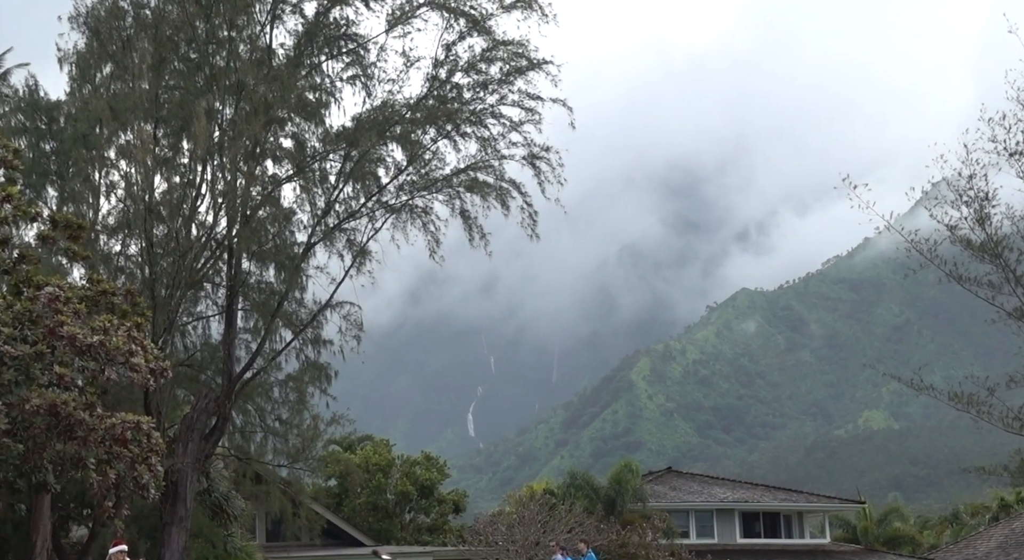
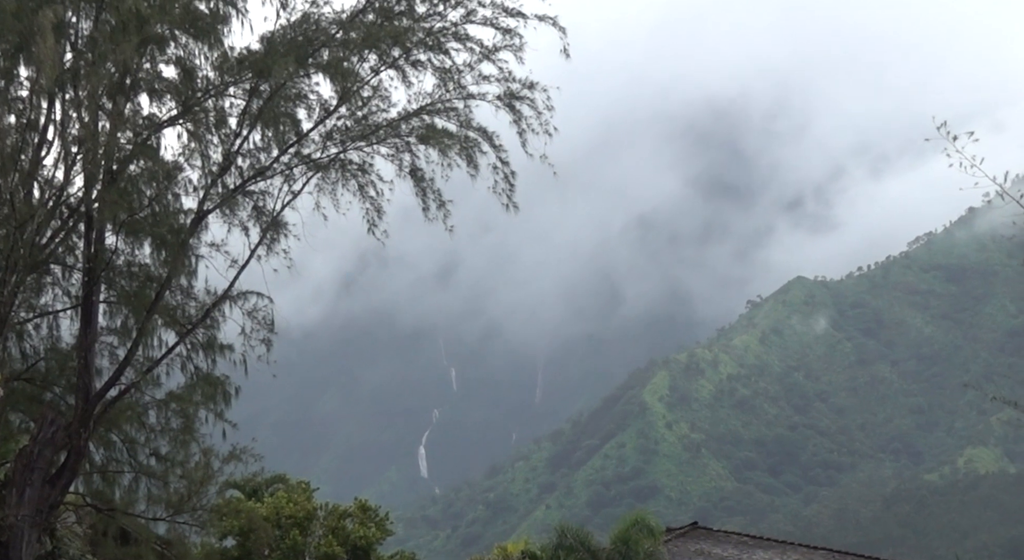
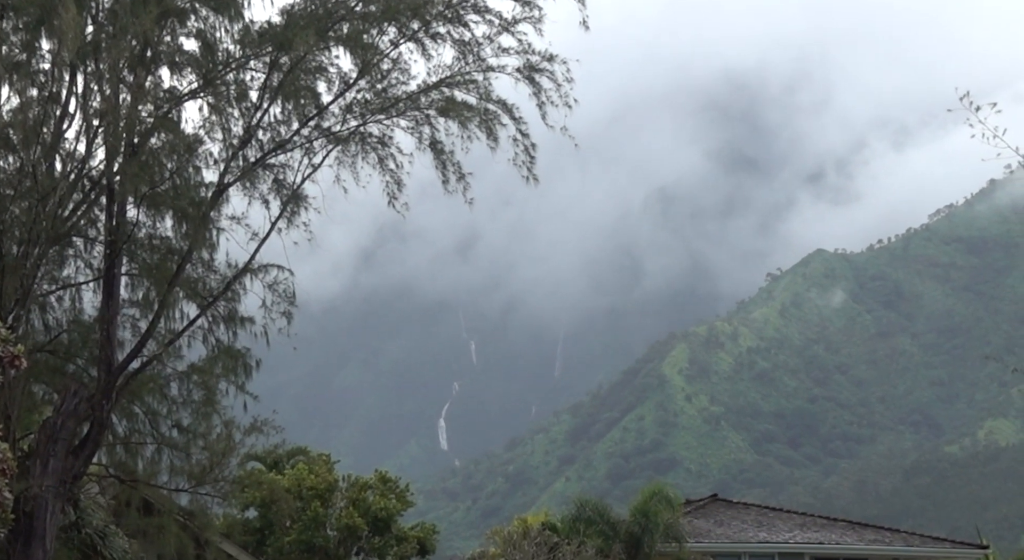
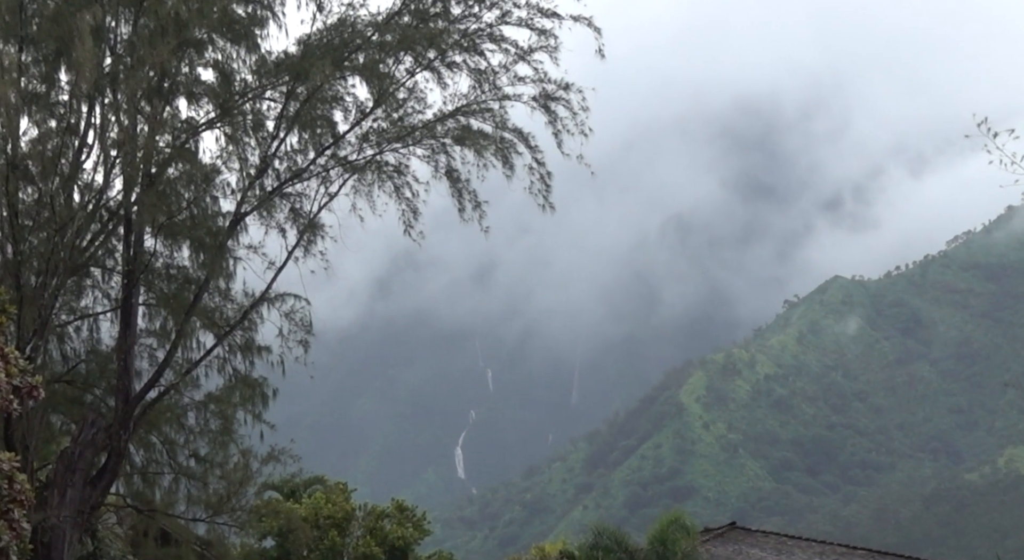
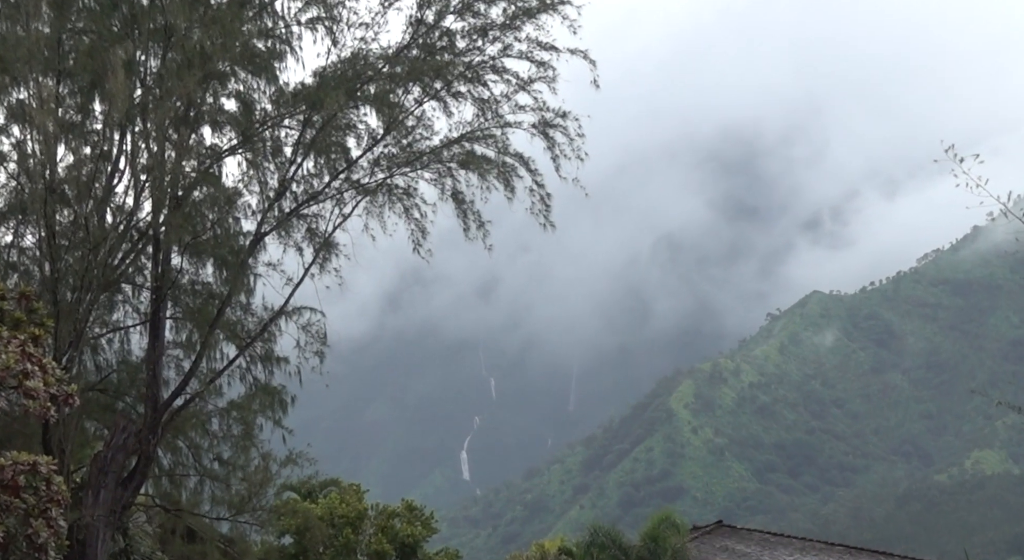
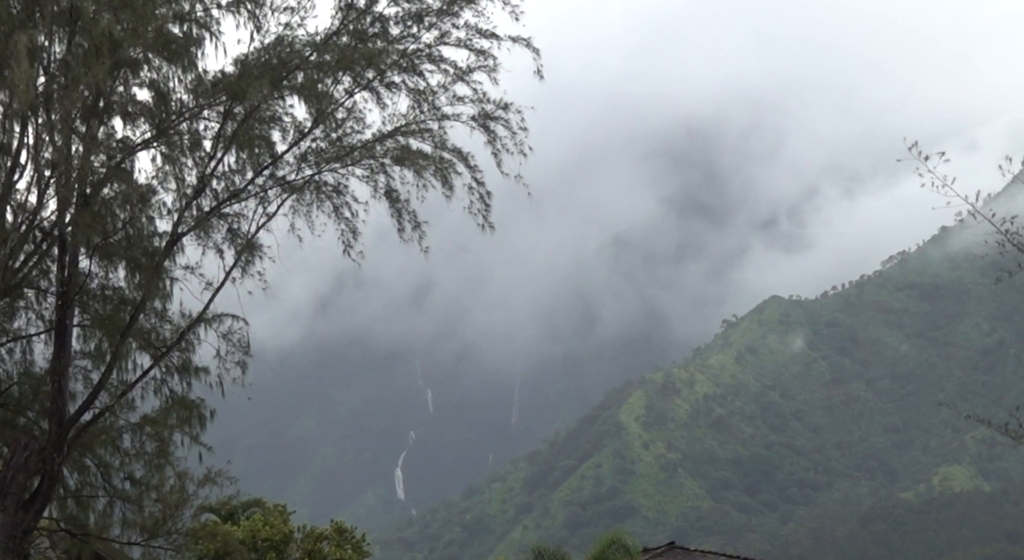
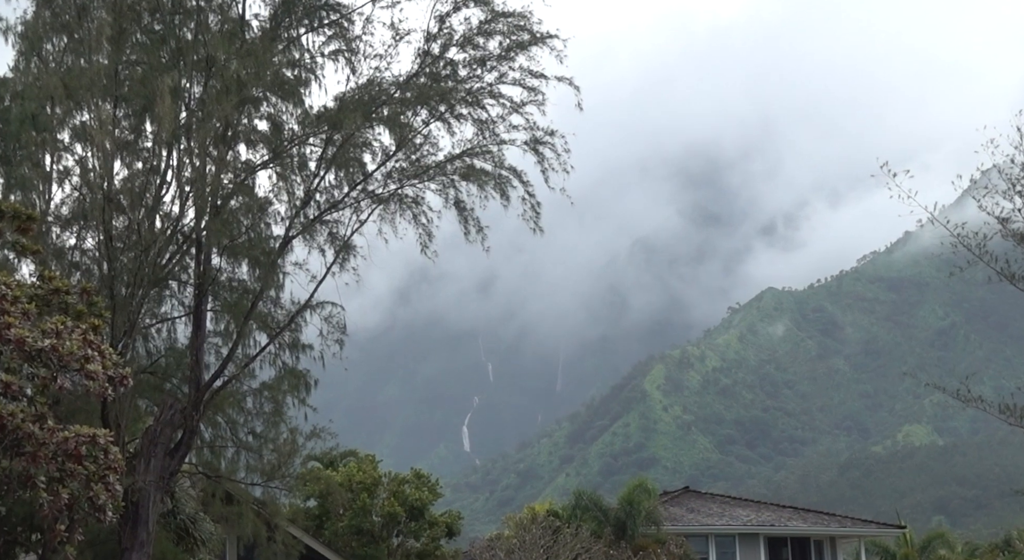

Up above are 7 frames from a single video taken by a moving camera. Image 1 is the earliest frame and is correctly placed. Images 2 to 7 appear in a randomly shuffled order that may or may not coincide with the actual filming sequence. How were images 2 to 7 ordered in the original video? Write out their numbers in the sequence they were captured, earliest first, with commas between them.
7, 5, 4, 3, 2, 6
